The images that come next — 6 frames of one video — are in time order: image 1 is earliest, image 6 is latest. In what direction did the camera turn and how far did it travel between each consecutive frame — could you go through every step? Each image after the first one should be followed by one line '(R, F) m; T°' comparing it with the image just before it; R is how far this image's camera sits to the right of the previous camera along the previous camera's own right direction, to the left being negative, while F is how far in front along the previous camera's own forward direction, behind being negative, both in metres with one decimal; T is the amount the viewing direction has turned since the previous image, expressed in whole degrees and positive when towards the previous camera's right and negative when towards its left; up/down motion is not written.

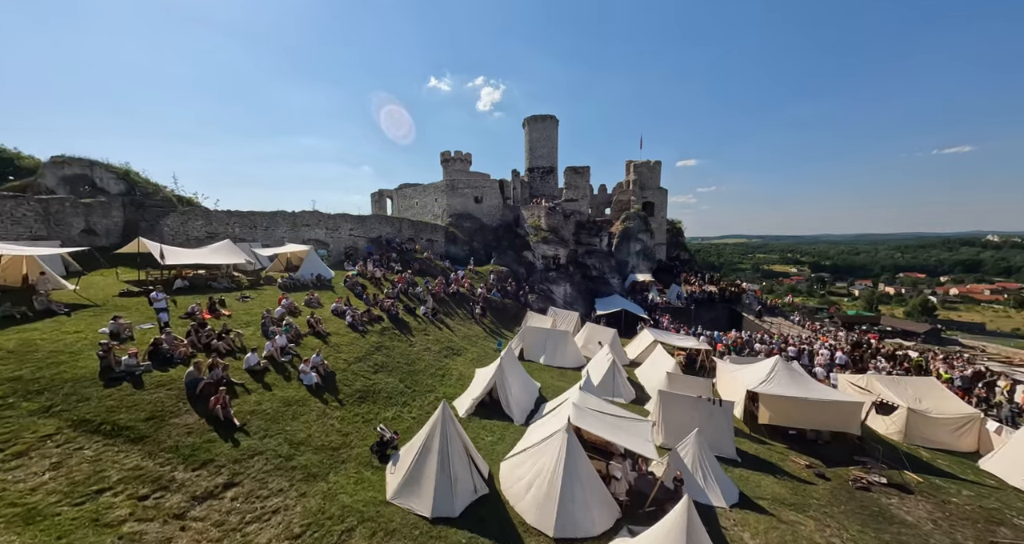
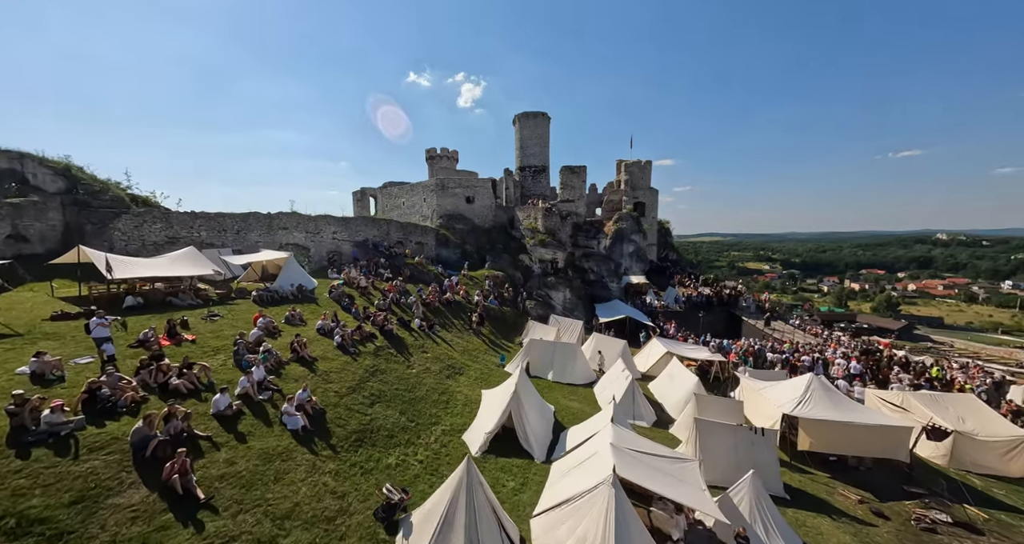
(-1.0, +1.6) m; +3°
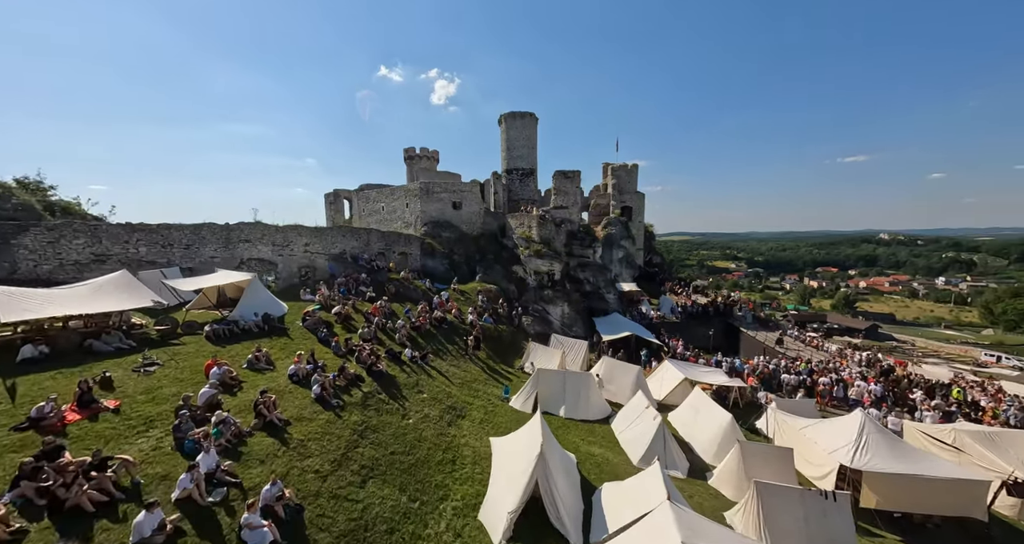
(-1.1, +2.1) m; +4°
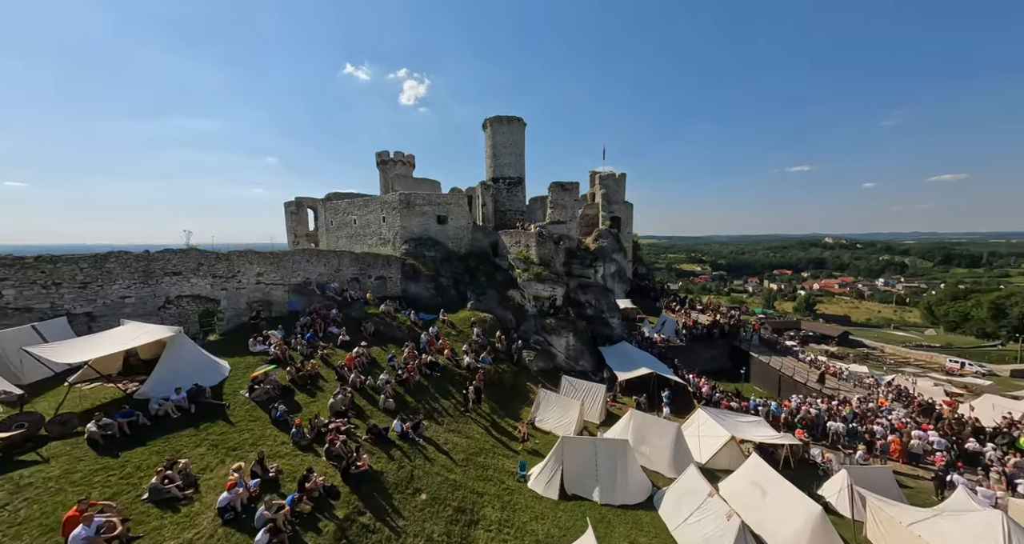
(-1.3, +3.2) m; +4°
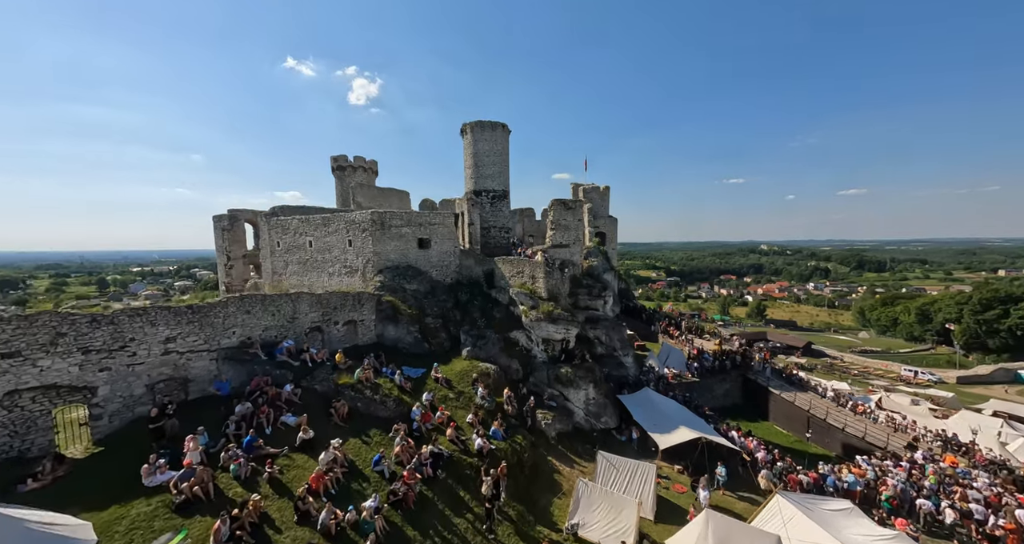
(-1.9, +4.0) m; +6°
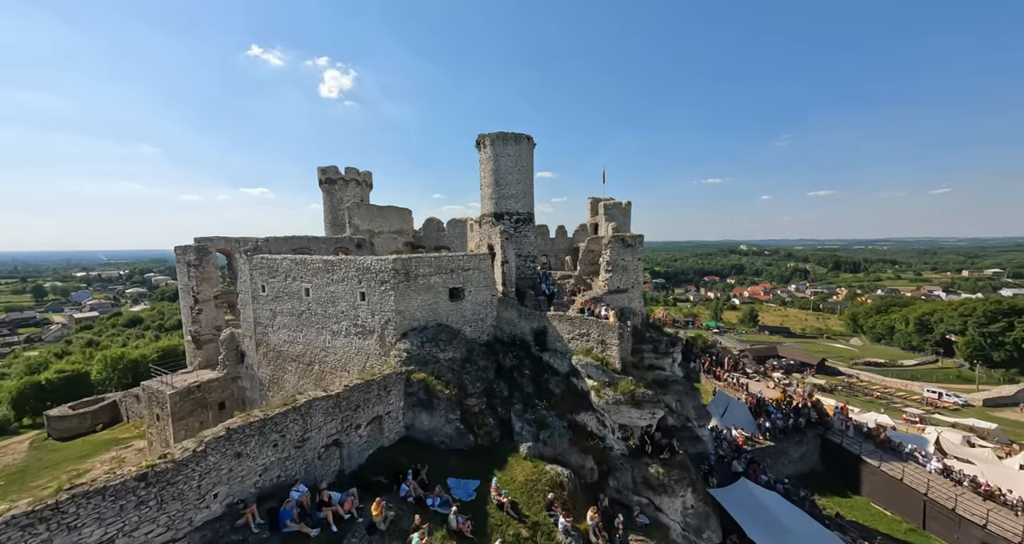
(-2.6, +3.8) m; +1°
